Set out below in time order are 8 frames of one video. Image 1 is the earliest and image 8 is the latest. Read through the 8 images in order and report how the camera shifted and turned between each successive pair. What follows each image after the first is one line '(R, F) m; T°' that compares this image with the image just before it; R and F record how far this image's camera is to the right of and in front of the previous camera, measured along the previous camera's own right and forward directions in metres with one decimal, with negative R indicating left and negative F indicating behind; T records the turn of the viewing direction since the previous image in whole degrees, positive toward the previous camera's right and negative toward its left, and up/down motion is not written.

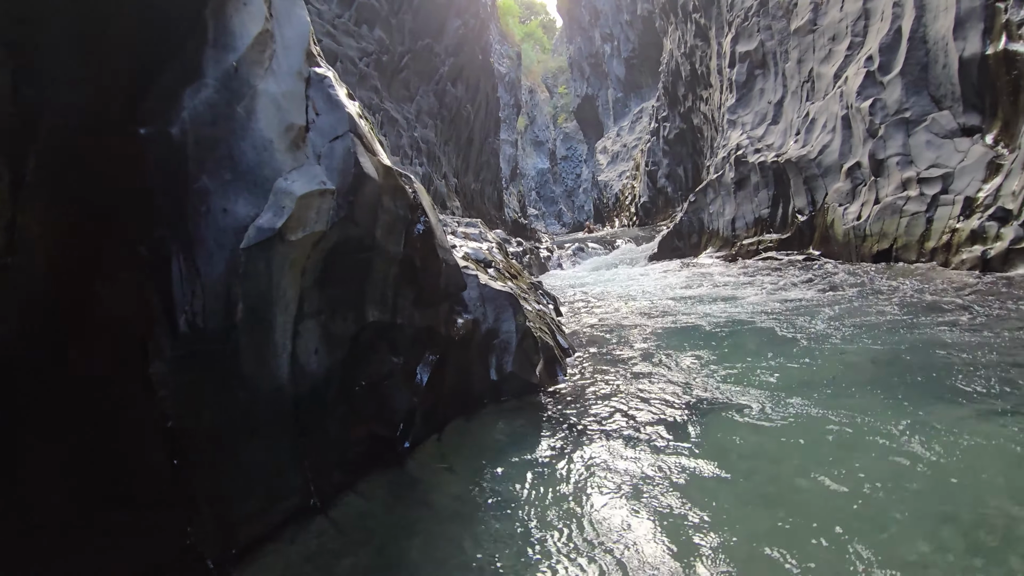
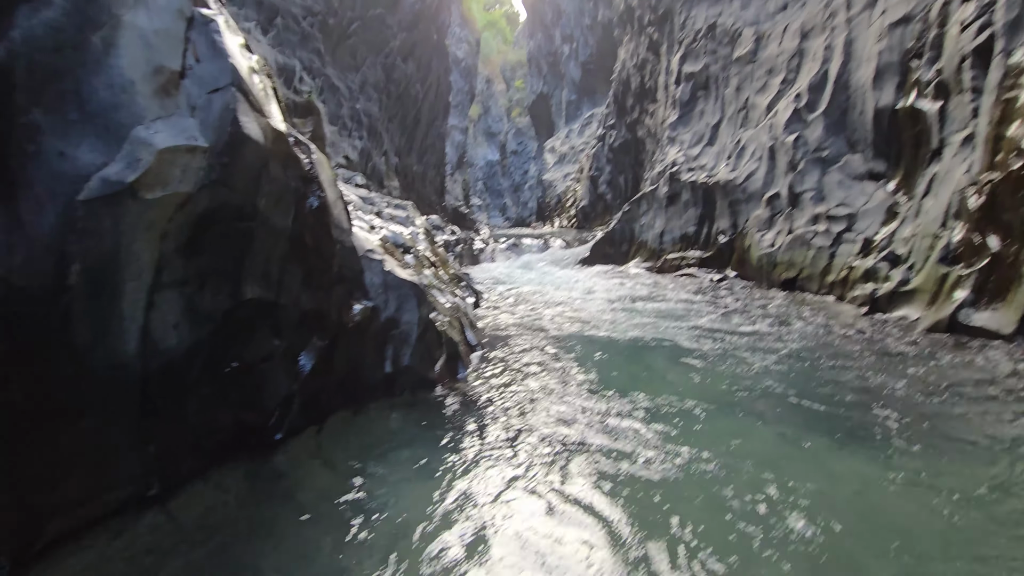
(+0.3, +0.2) m; +7°
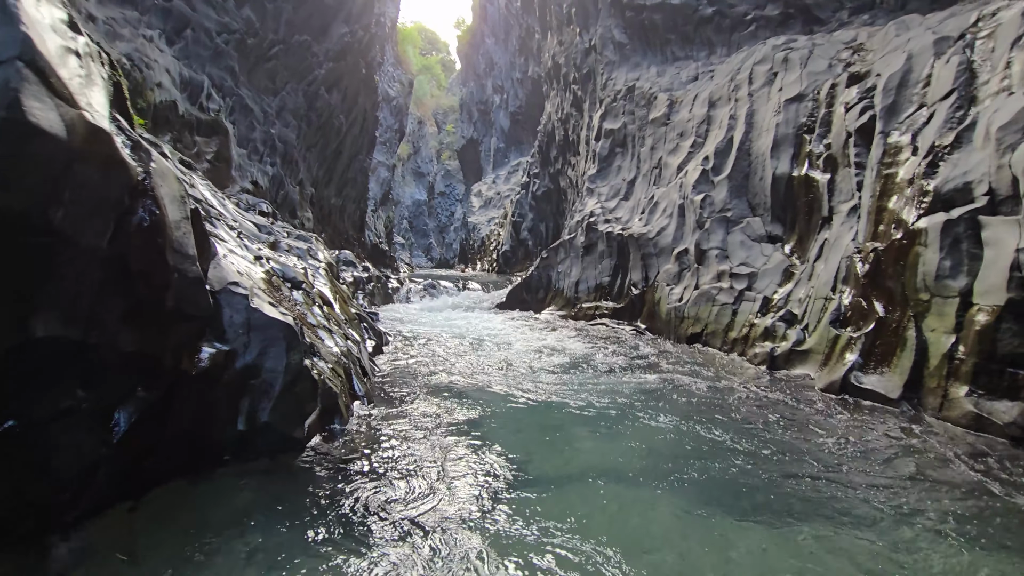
(+0.3, +0.4) m; +8°
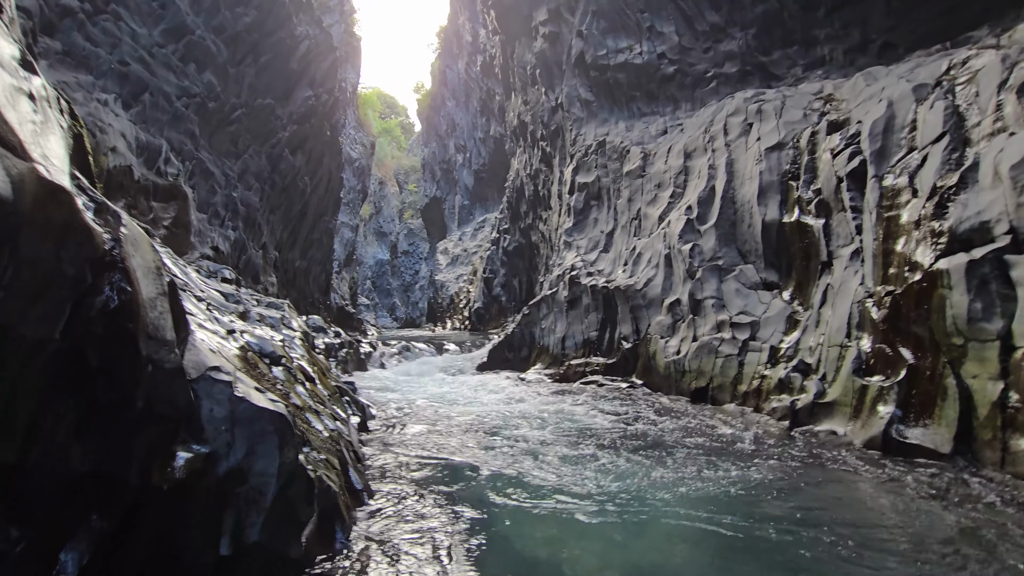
(-0.5, +0.5) m; +4°
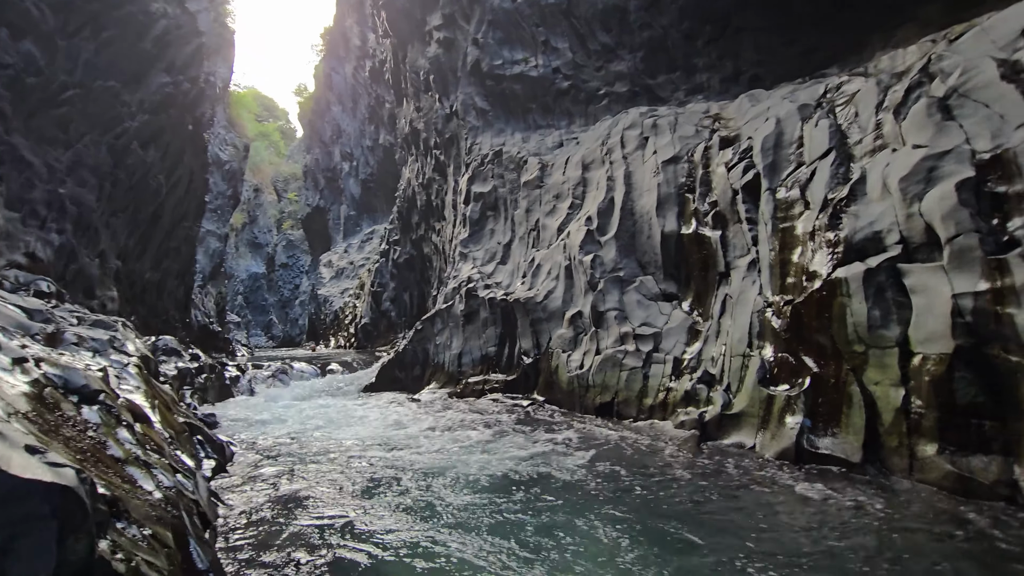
(-0.1, +0.7) m; +12°
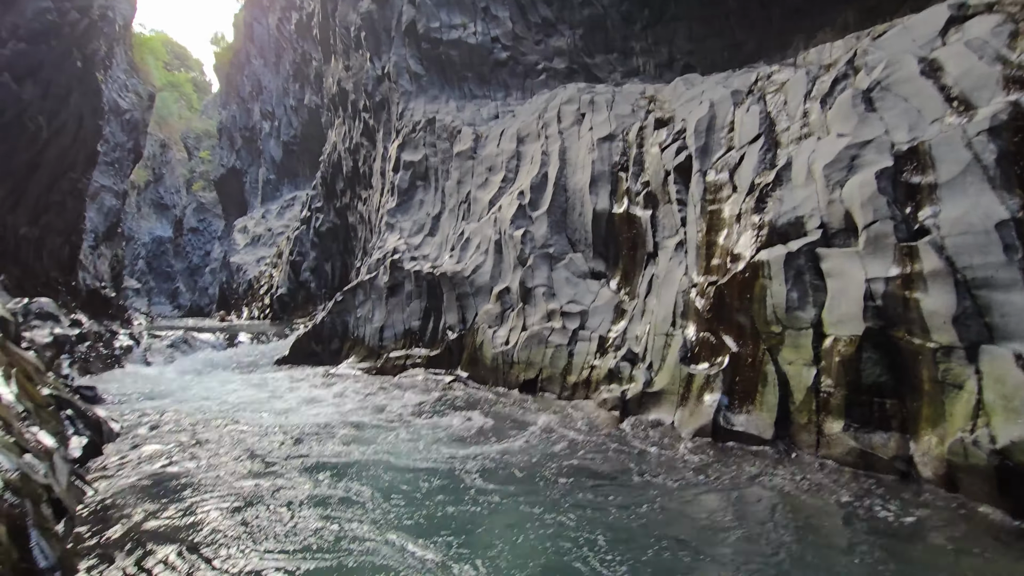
(0.0, +0.3) m; +8°
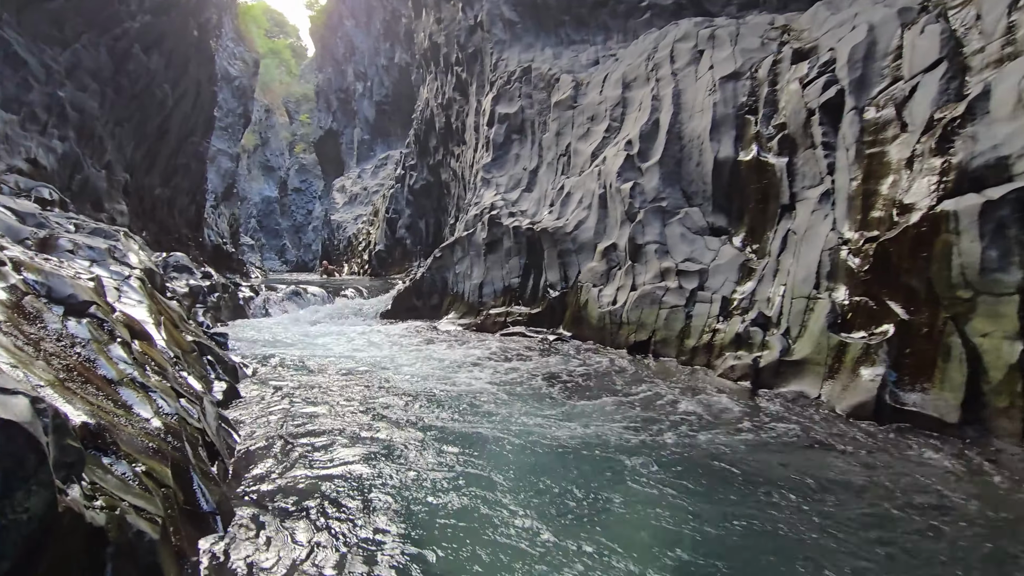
(-0.4, +0.3) m; -9°
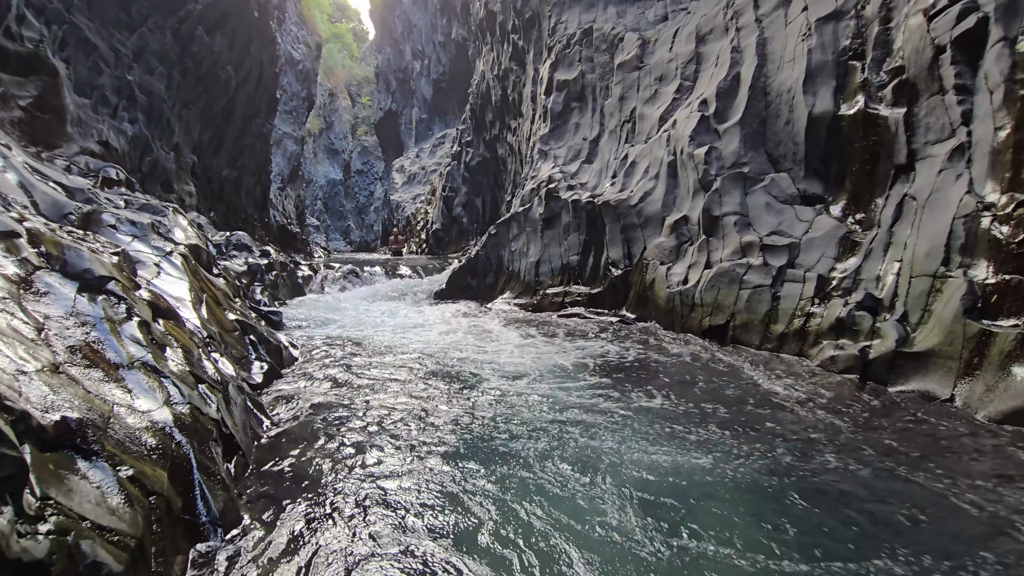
(0.0, +0.6) m; -6°
